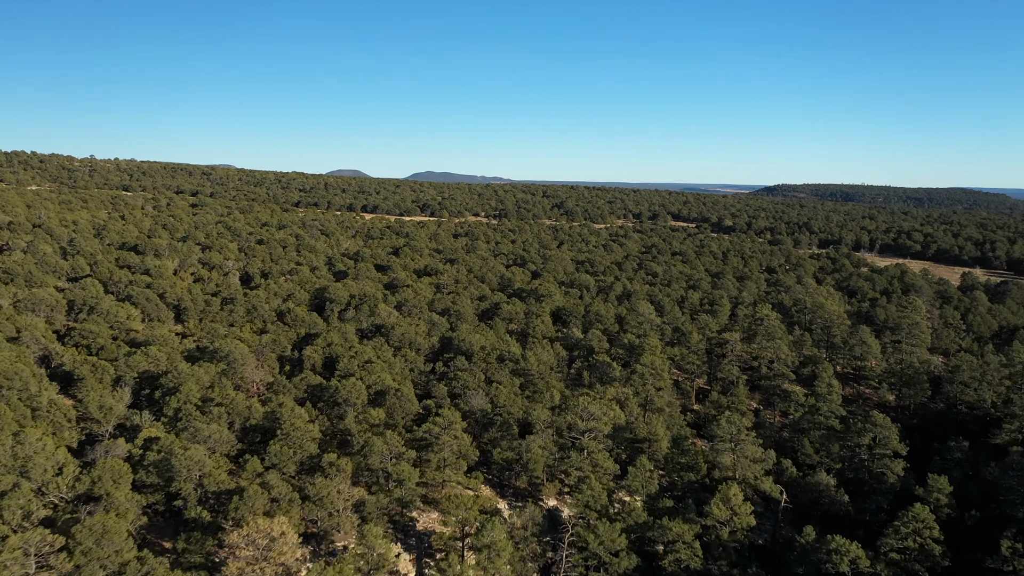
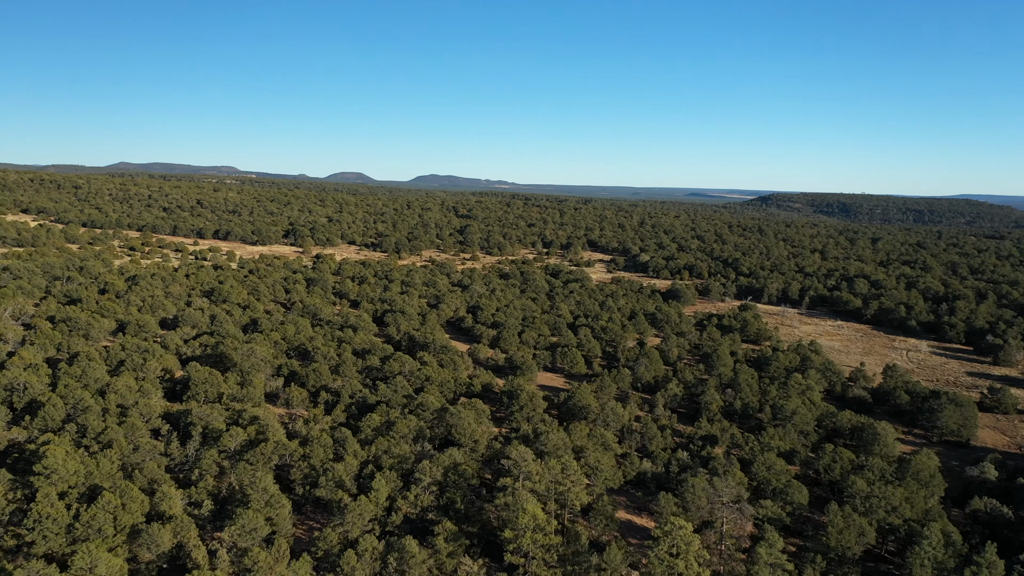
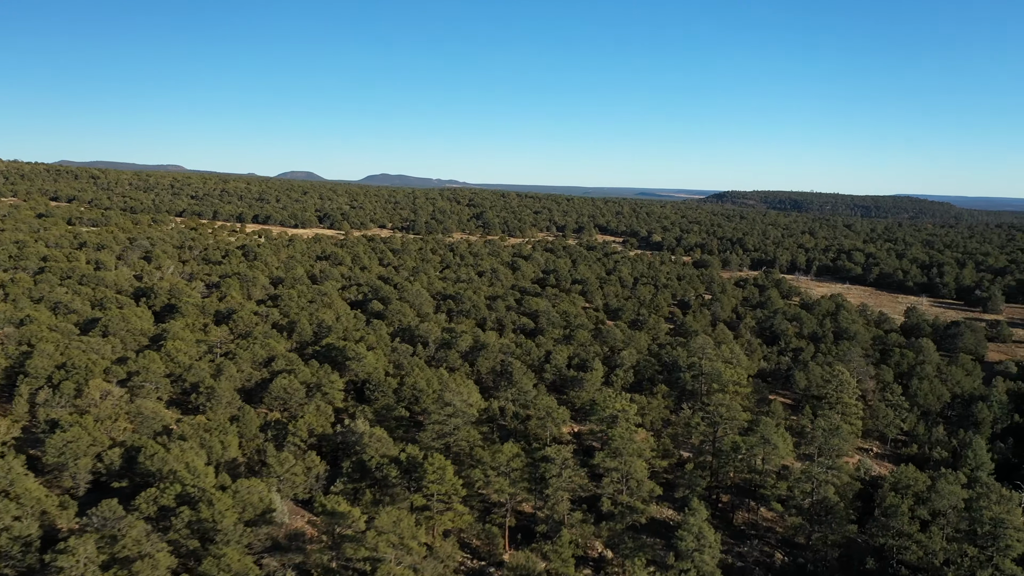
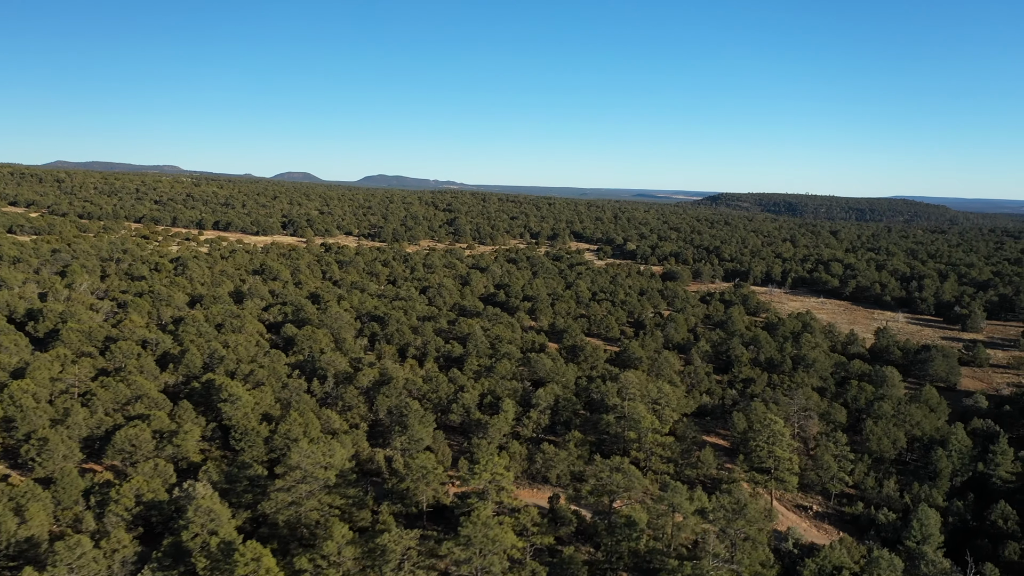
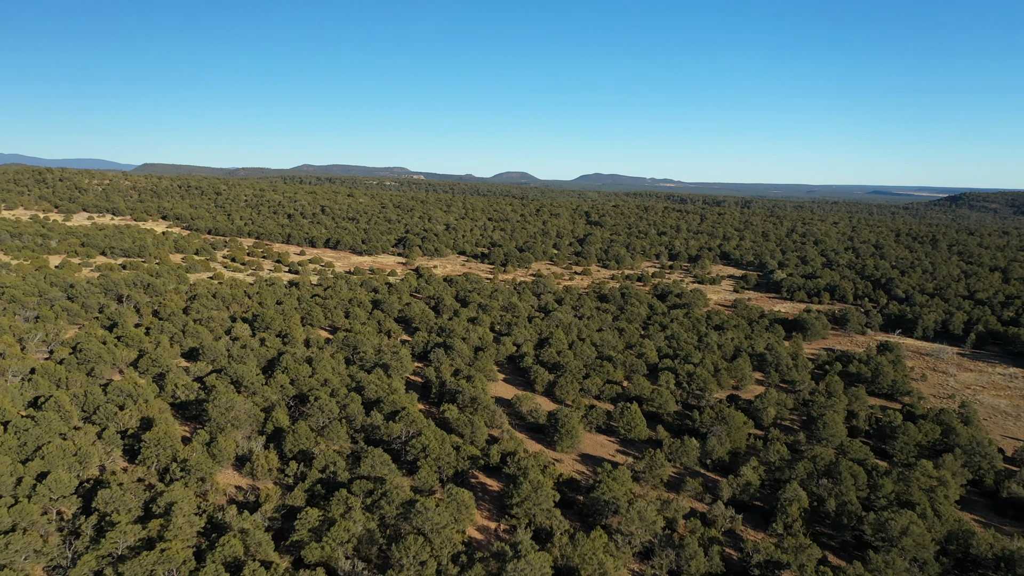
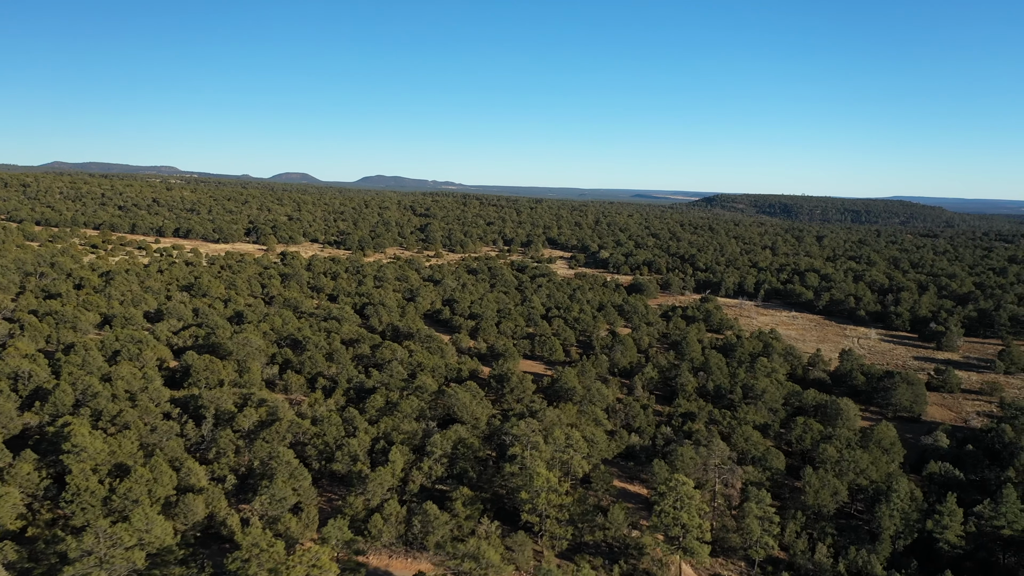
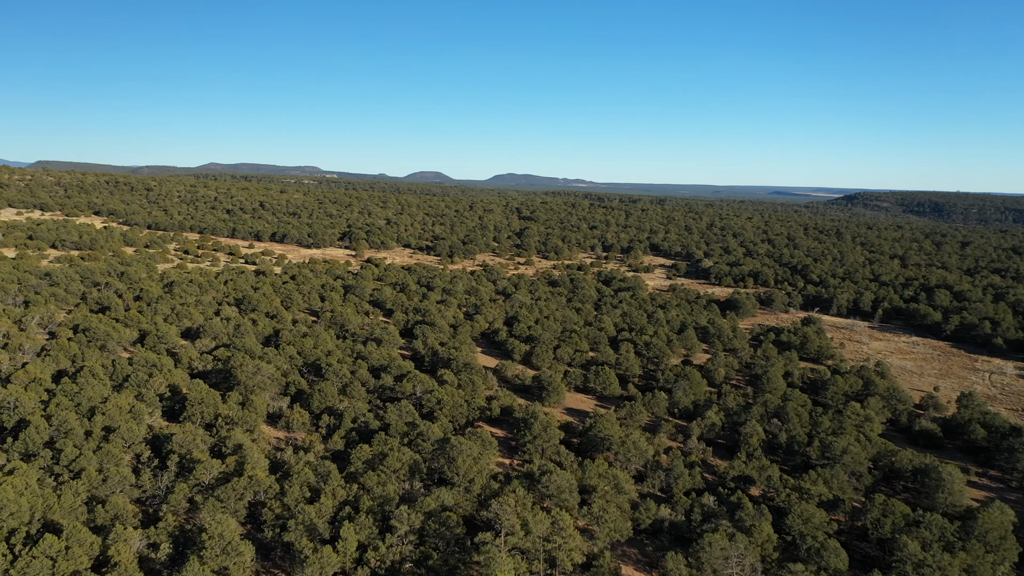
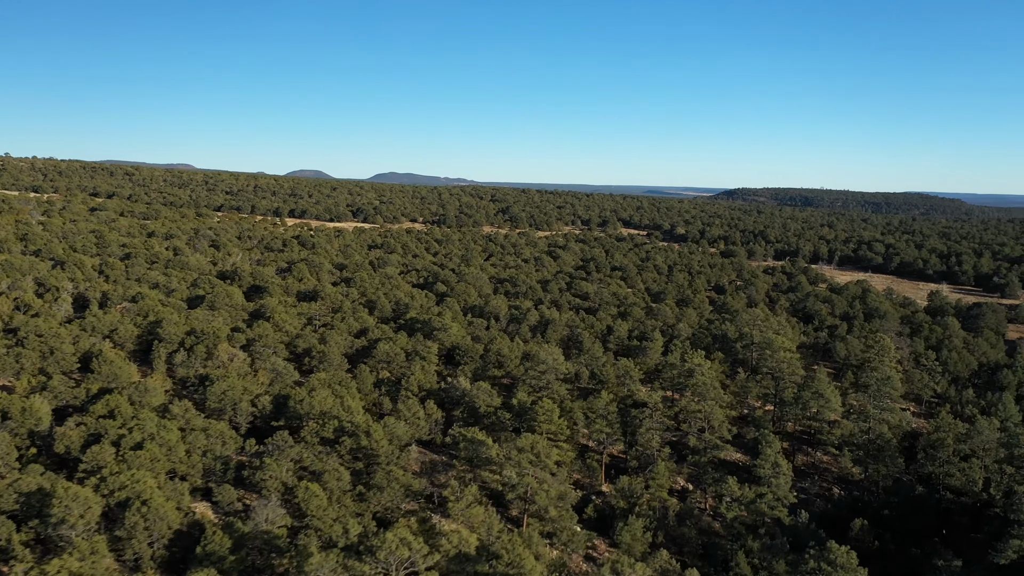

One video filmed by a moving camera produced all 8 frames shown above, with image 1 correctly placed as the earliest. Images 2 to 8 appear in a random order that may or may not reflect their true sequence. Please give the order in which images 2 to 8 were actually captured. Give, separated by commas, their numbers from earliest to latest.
8, 3, 4, 6, 2, 7, 5
